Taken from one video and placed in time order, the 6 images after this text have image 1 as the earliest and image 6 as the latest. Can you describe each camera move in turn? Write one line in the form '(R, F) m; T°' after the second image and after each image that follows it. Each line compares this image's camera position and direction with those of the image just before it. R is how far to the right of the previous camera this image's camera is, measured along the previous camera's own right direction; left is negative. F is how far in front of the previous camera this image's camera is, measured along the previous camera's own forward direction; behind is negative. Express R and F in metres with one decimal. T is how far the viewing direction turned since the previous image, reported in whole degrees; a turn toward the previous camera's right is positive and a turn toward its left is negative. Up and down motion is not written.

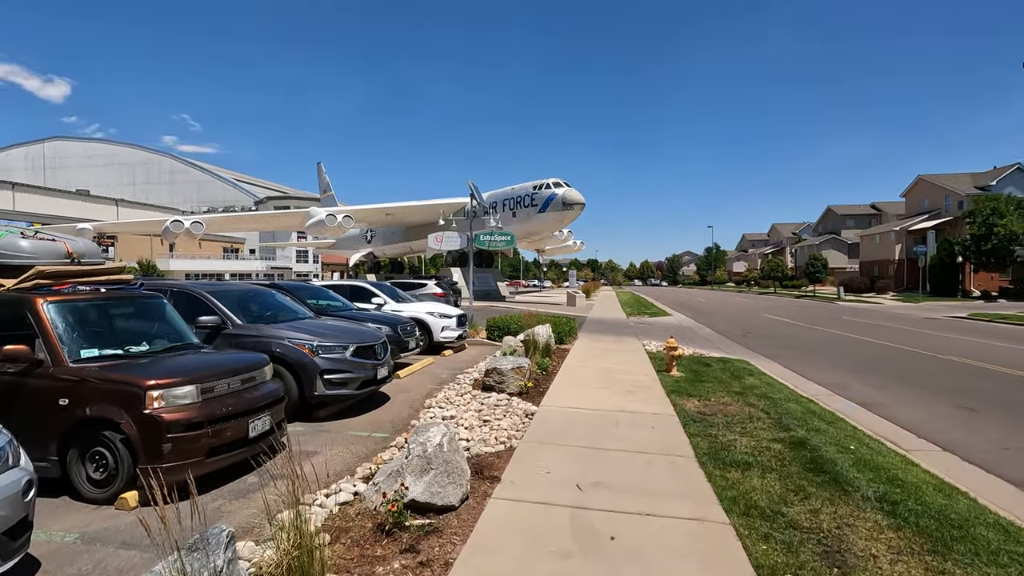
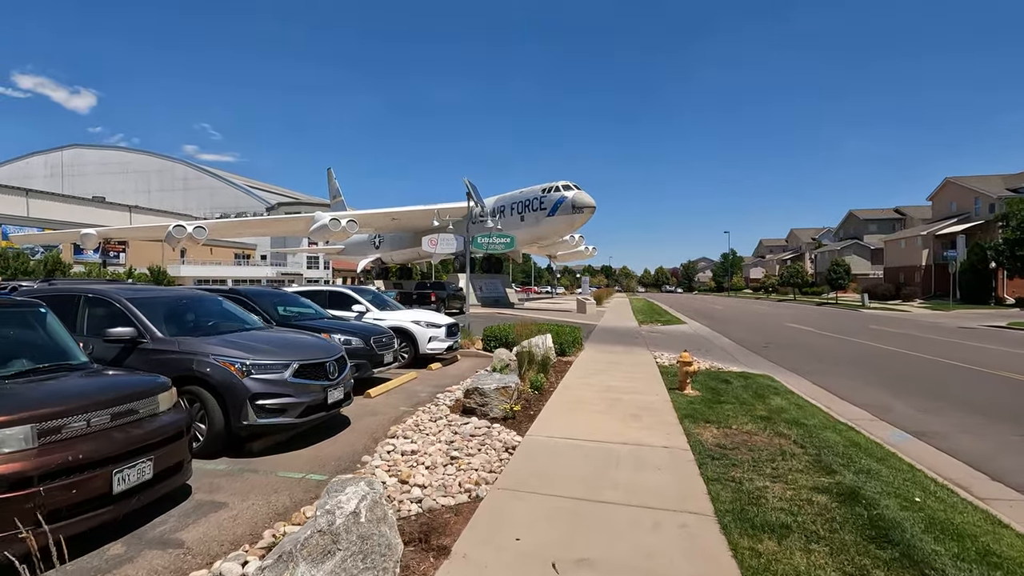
(+0.3, +1.1) m; -2°
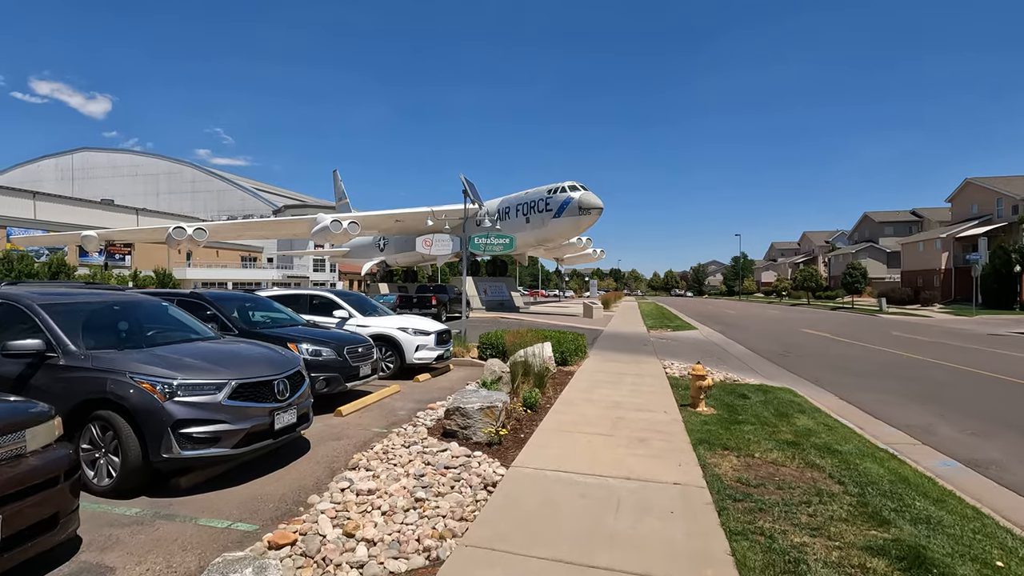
(+0.2, +0.8) m; -1°
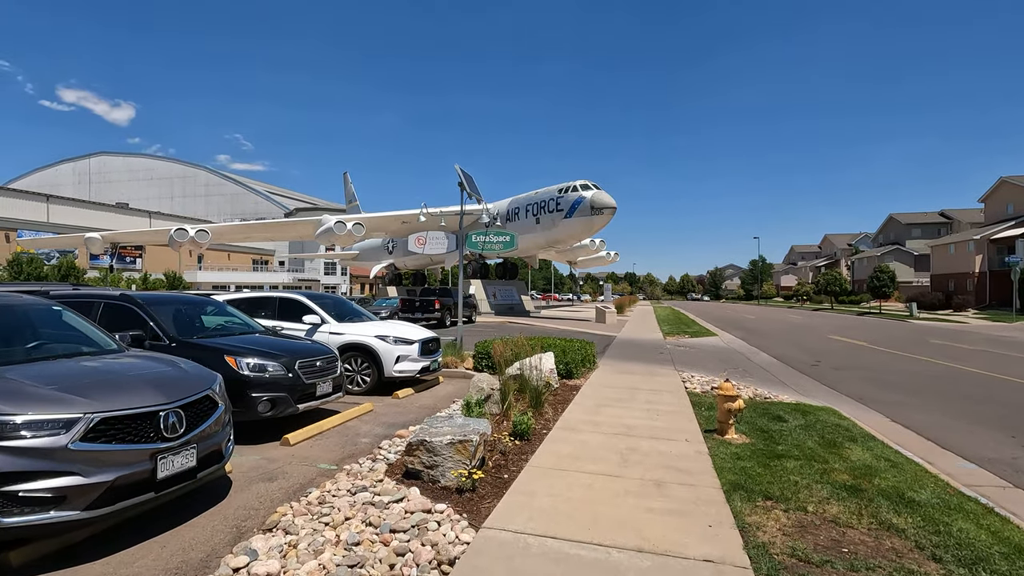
(+0.3, +1.2) m; -2°
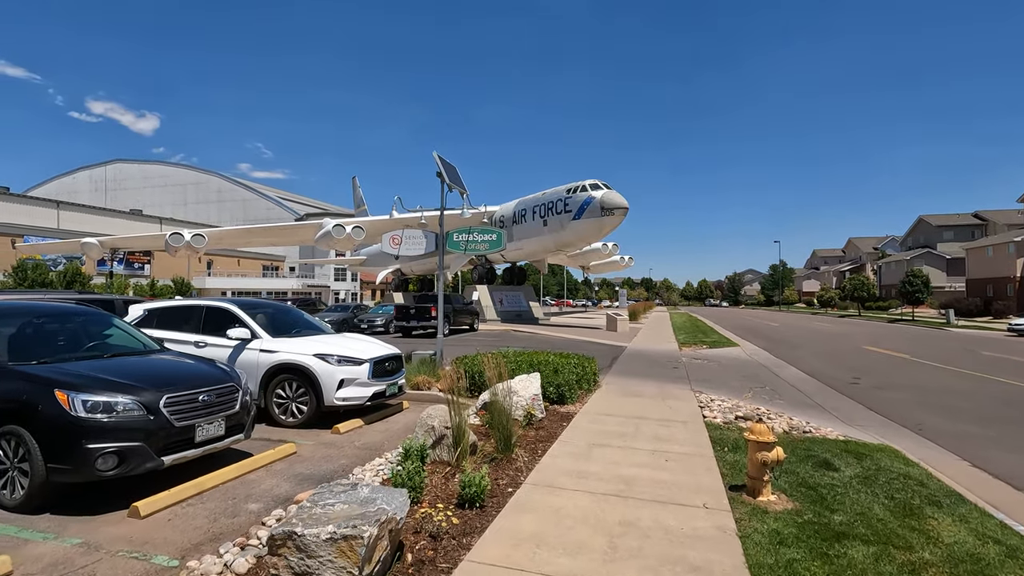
(+0.5, +1.6) m; -2°
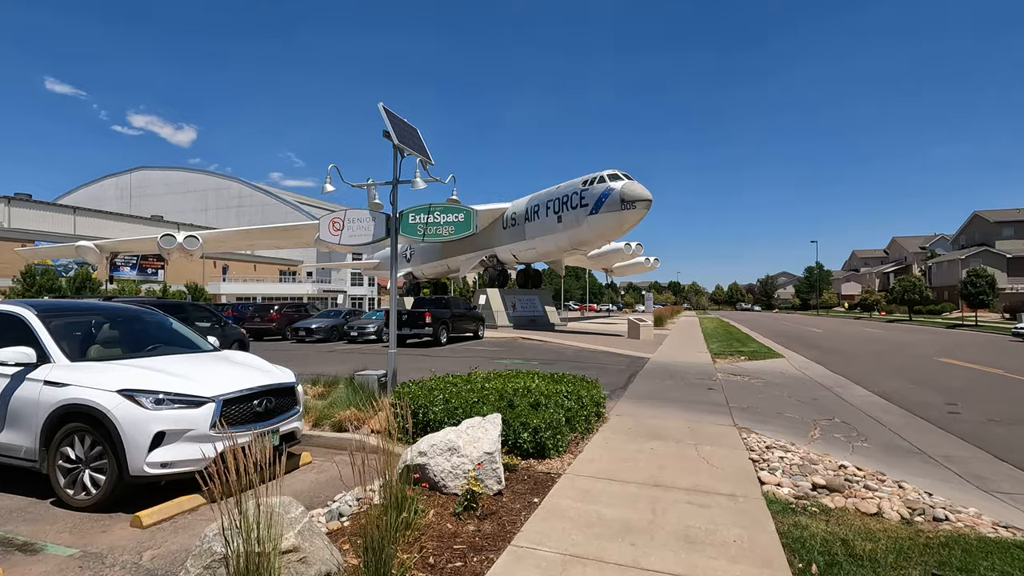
(+0.7, +2.5) m; -3°
